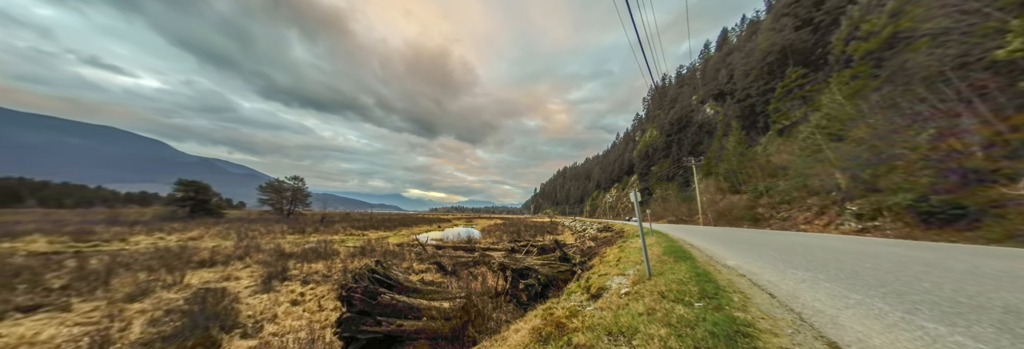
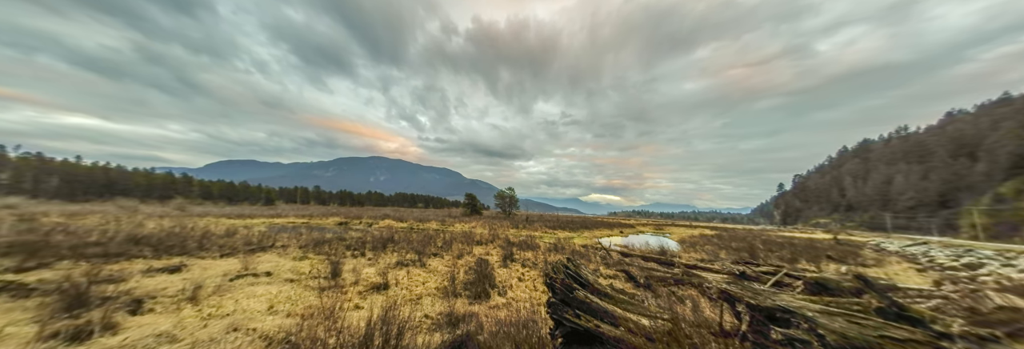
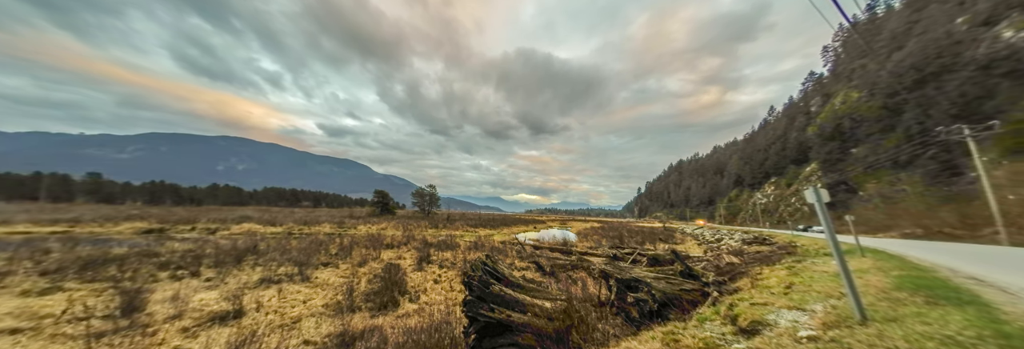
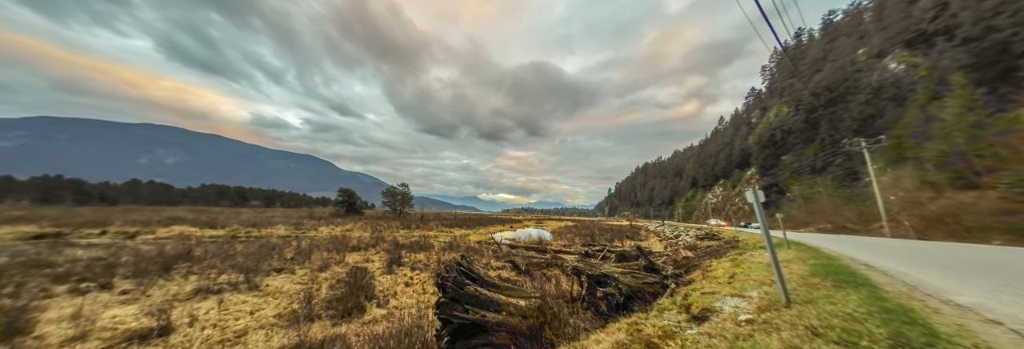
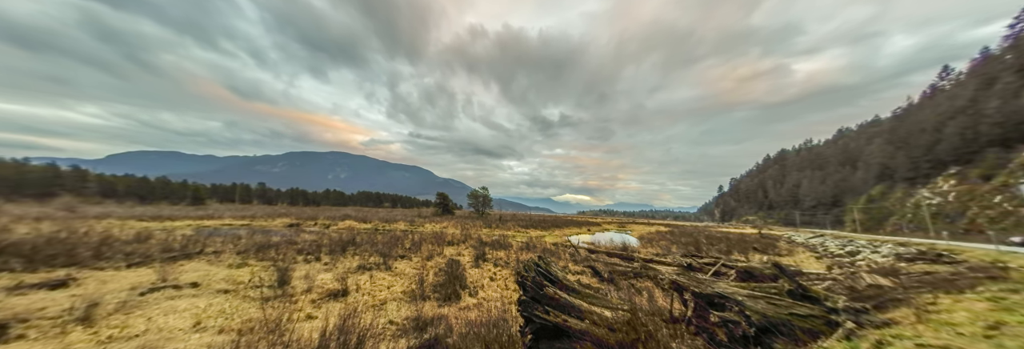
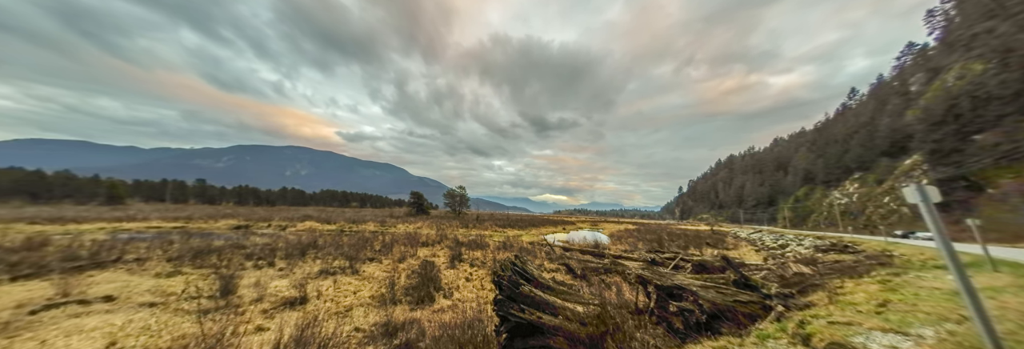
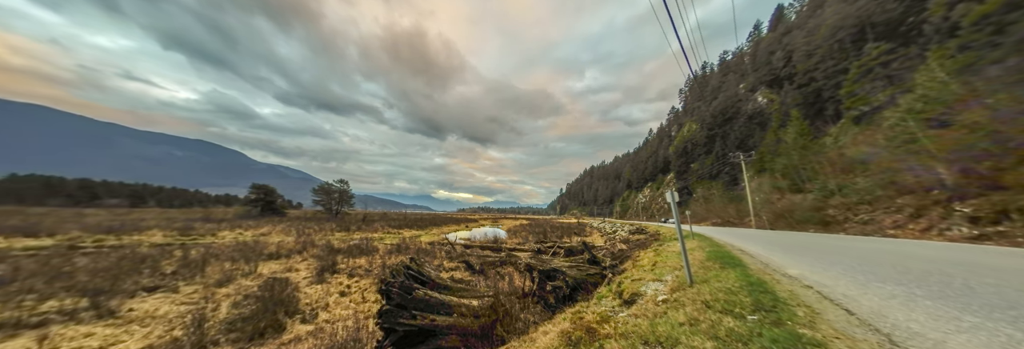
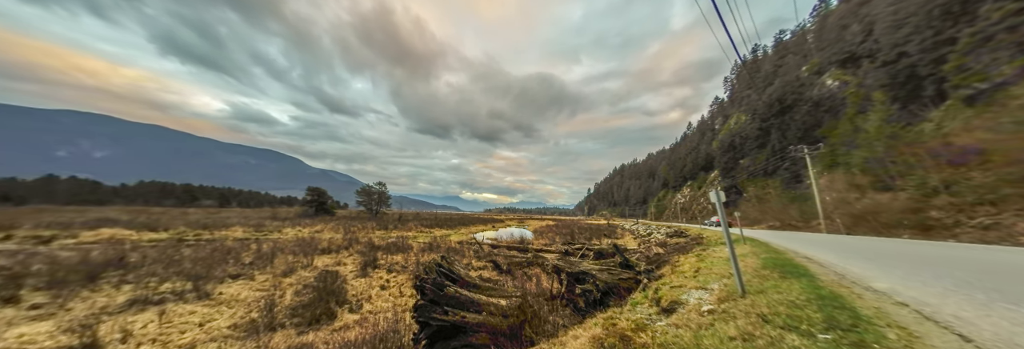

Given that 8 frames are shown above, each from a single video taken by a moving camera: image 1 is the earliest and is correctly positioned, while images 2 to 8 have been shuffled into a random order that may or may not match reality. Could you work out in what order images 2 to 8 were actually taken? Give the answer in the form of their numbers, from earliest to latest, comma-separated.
7, 8, 4, 3, 6, 5, 2
